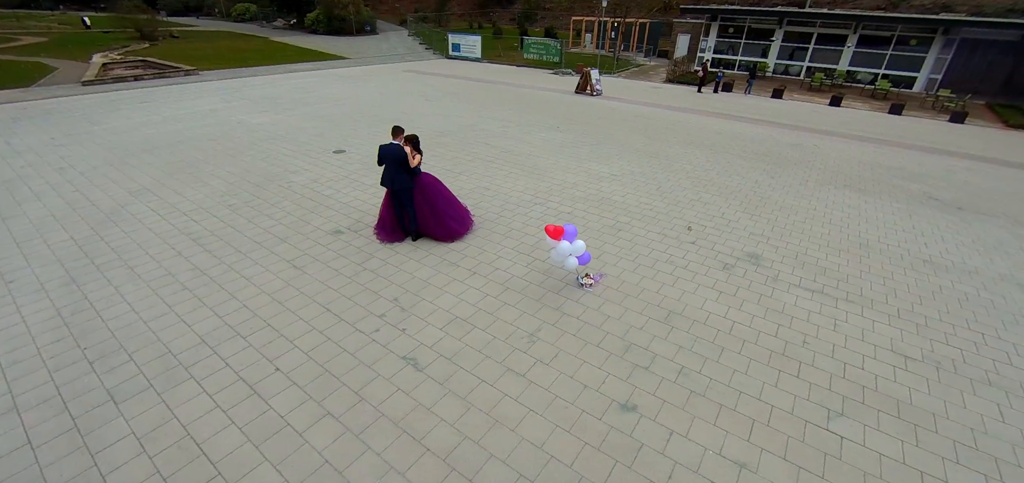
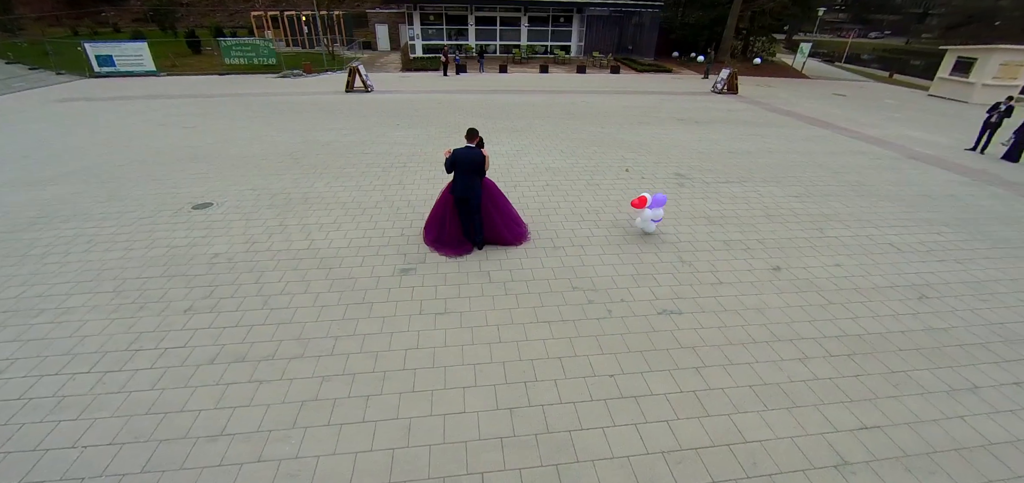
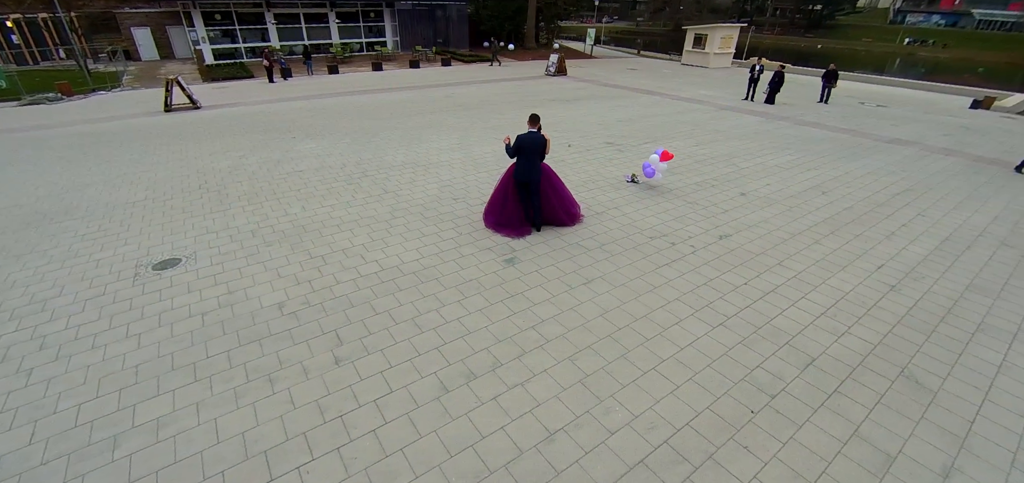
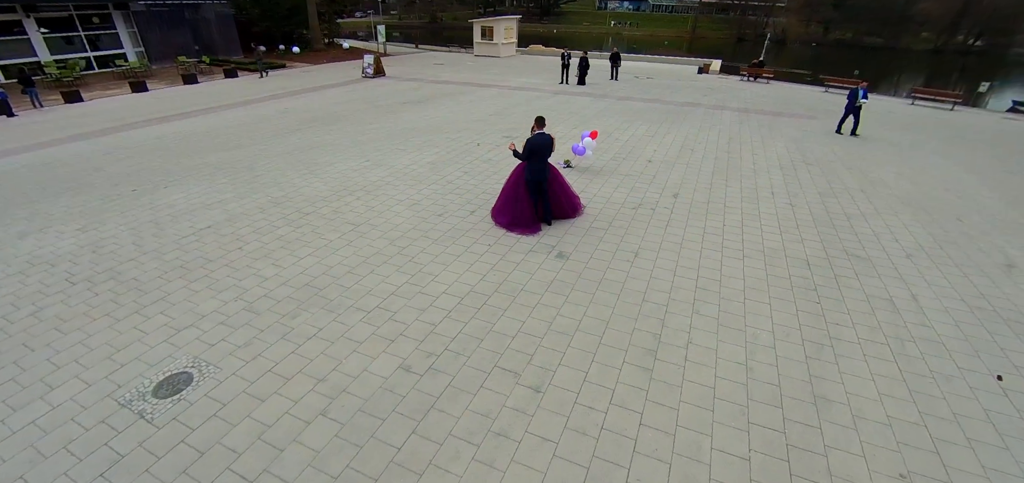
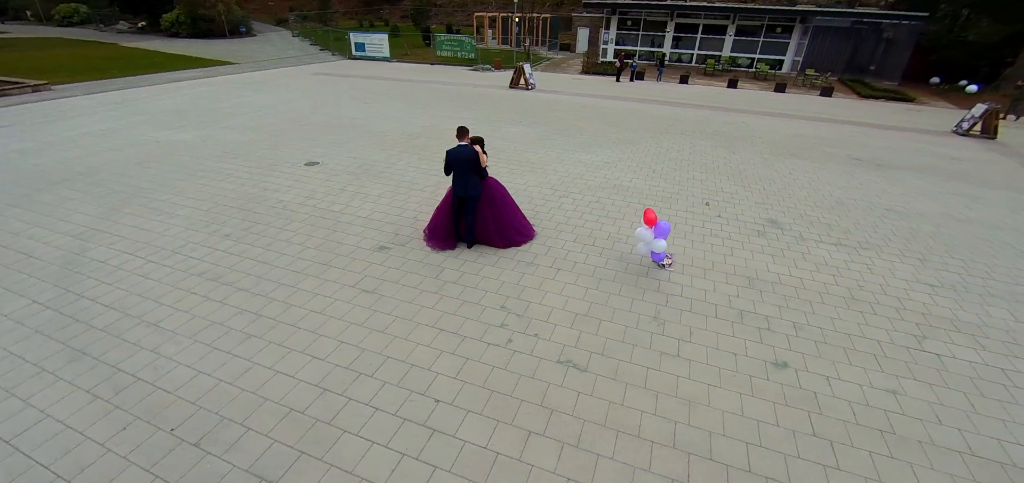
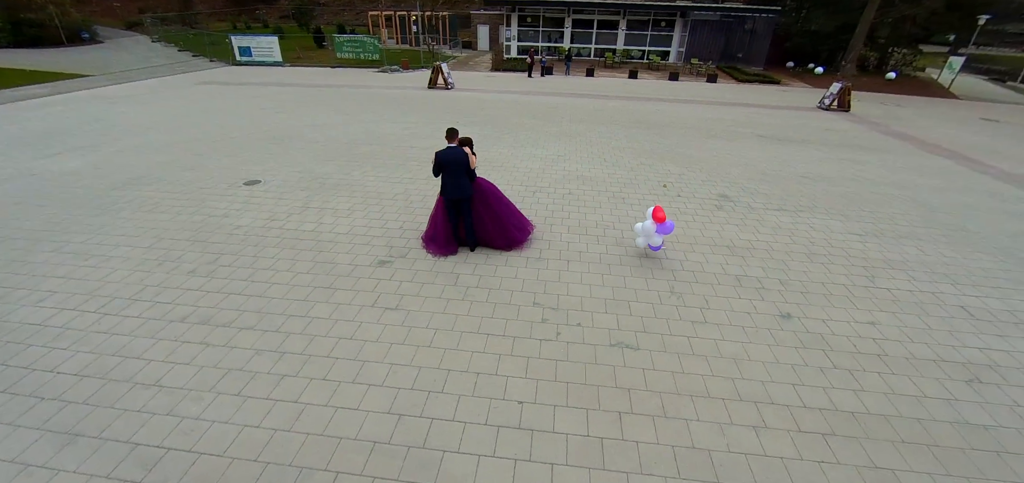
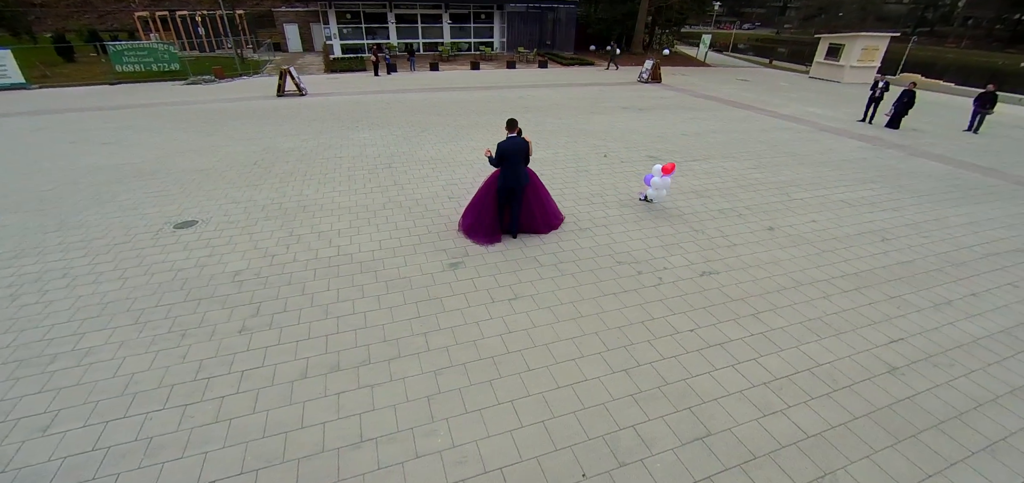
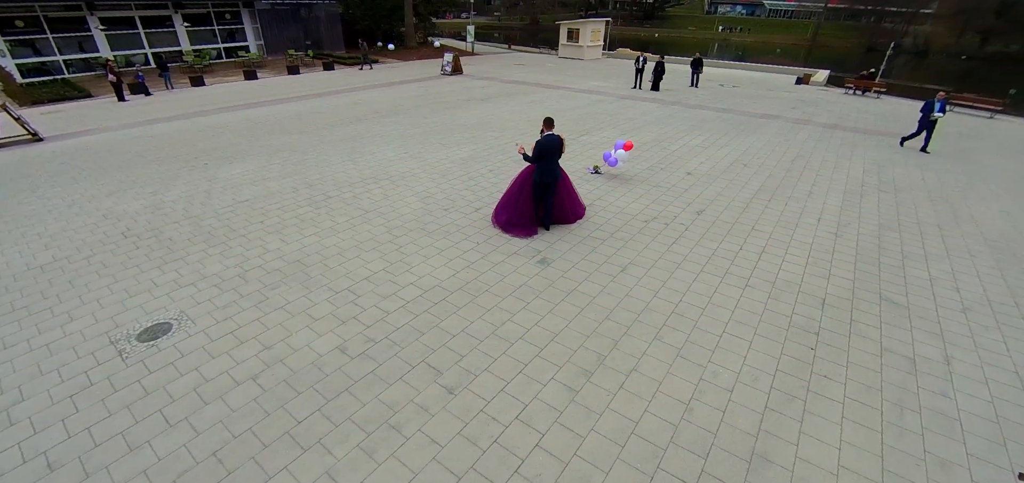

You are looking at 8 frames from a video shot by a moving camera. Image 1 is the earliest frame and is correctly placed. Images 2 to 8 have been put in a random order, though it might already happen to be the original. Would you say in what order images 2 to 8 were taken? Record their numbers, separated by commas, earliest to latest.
5, 6, 2, 7, 3, 8, 4
